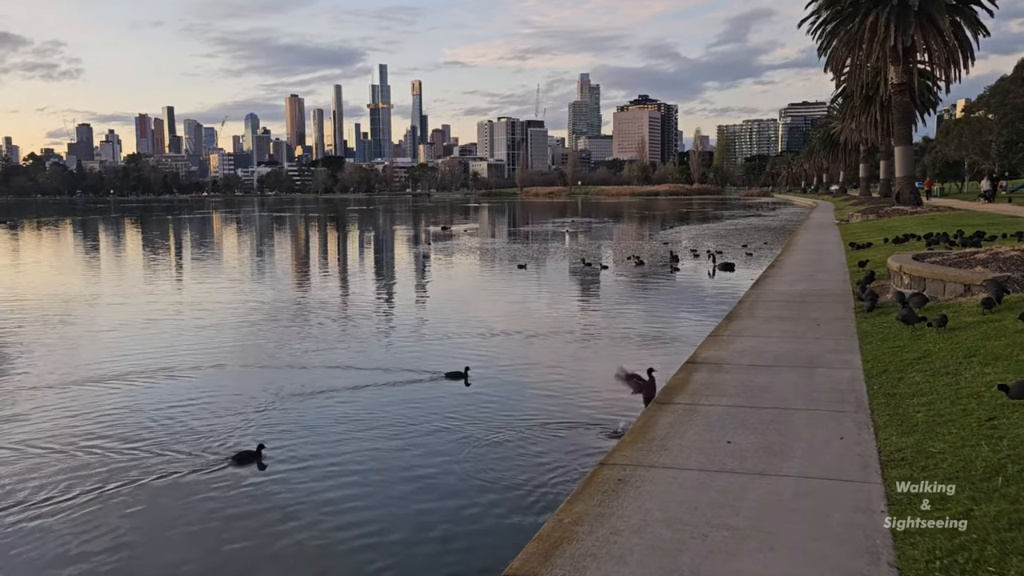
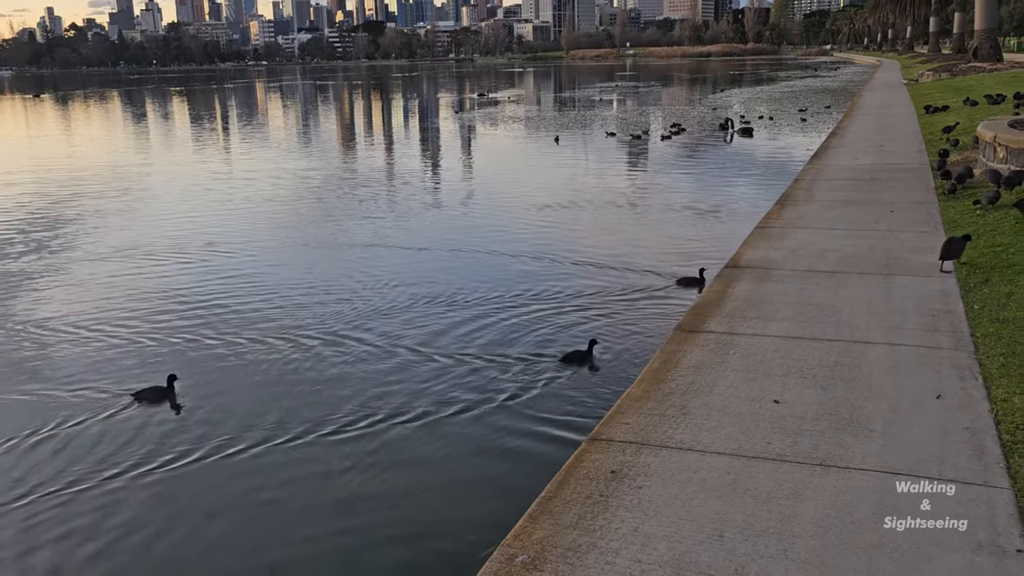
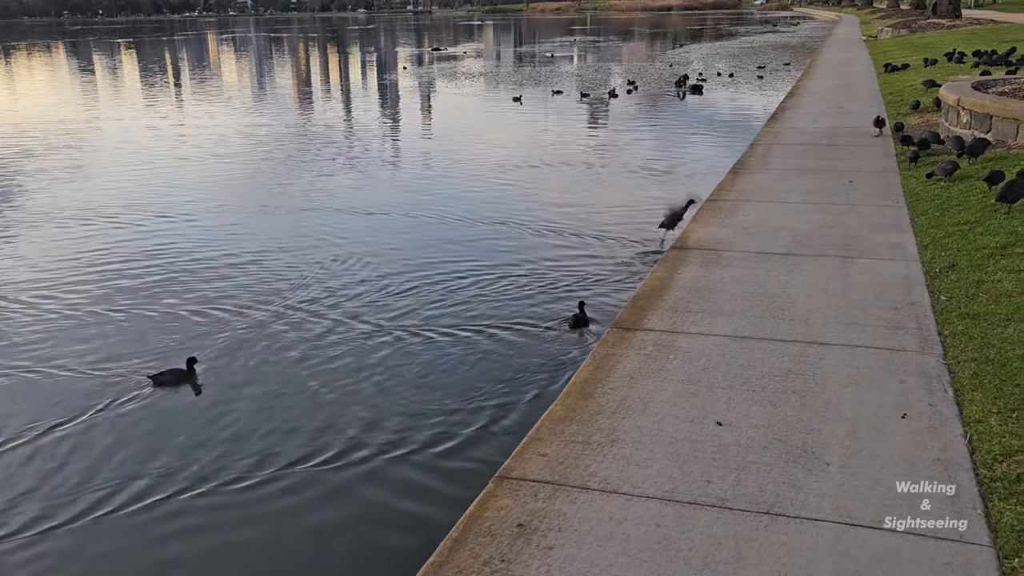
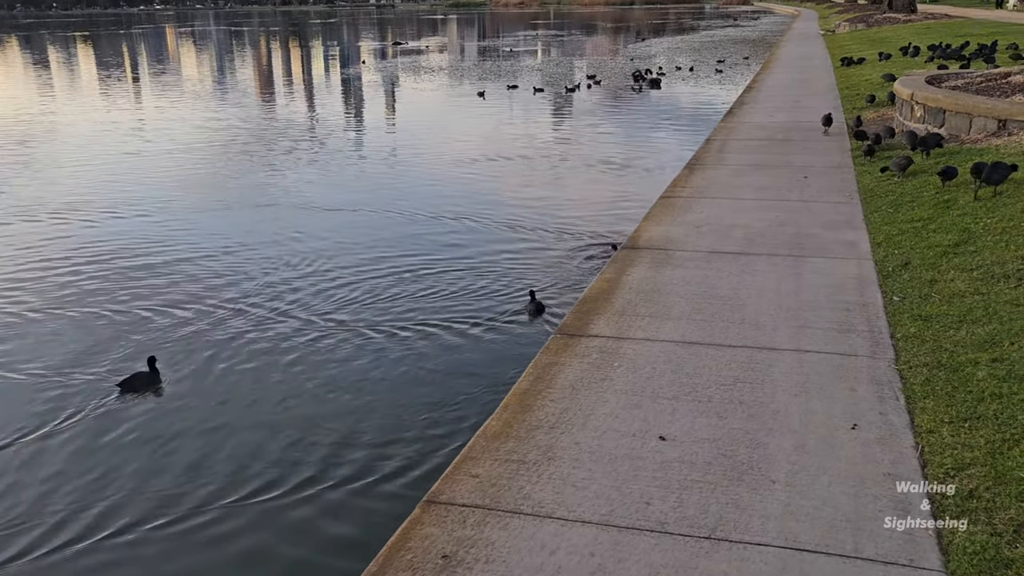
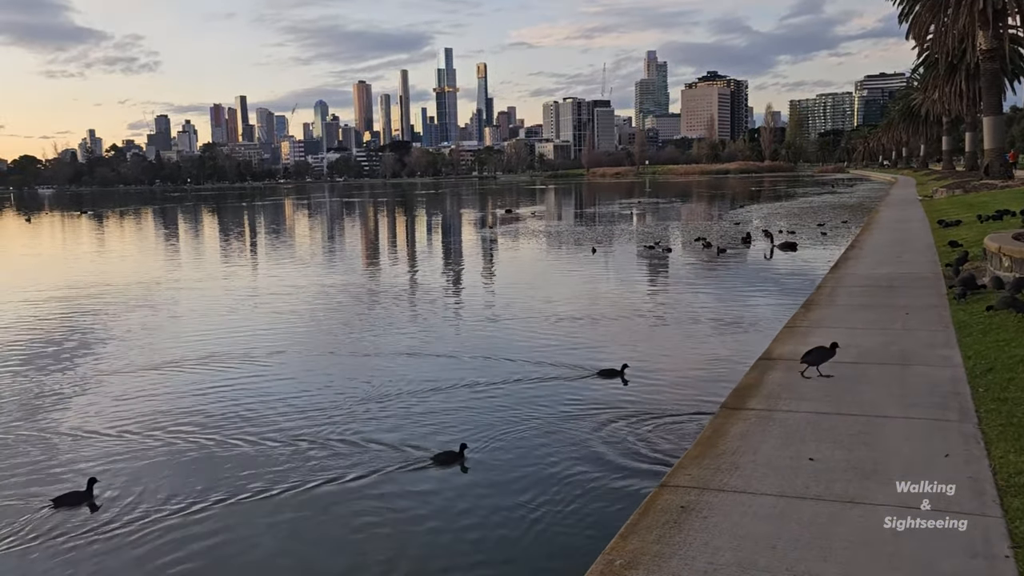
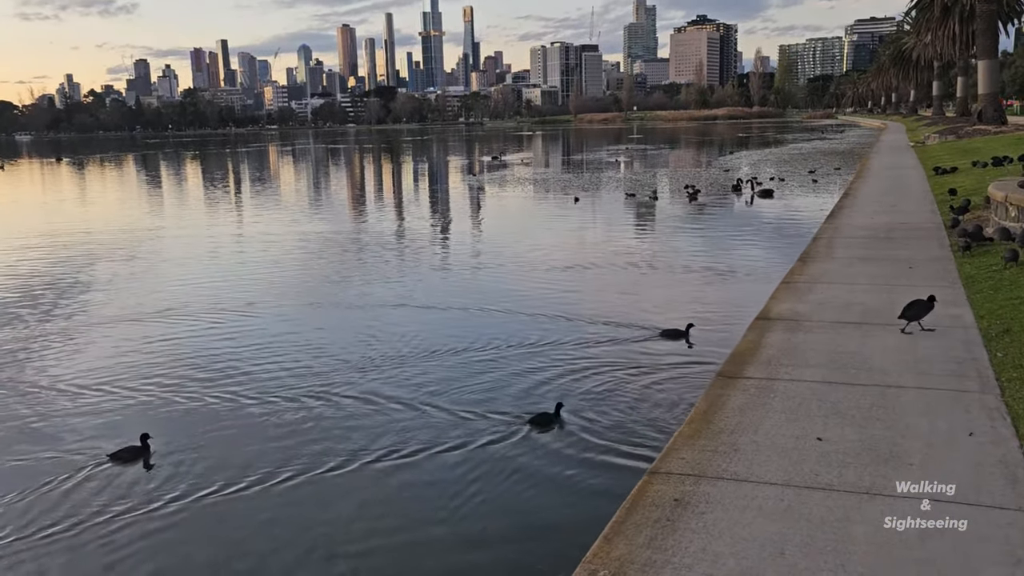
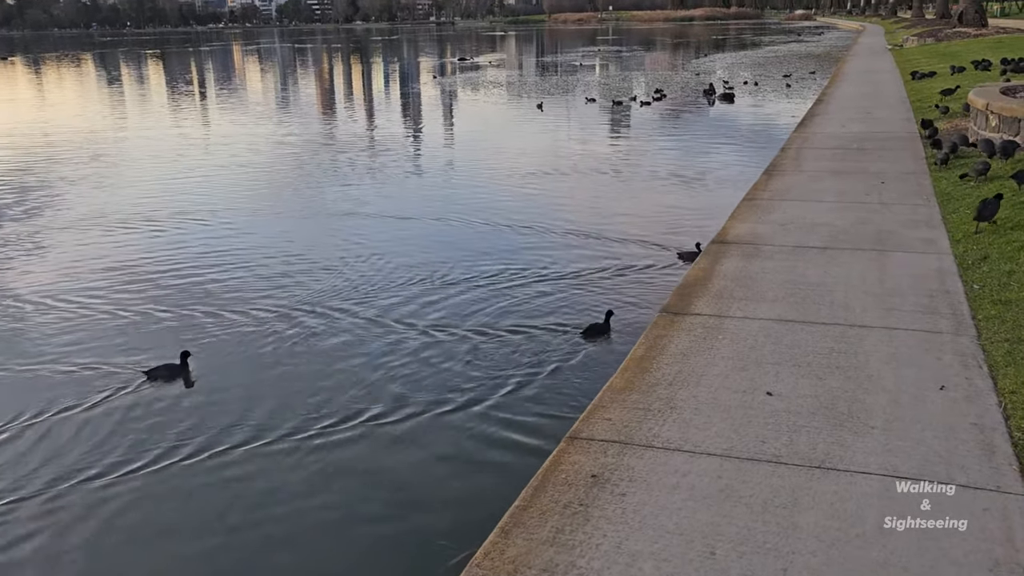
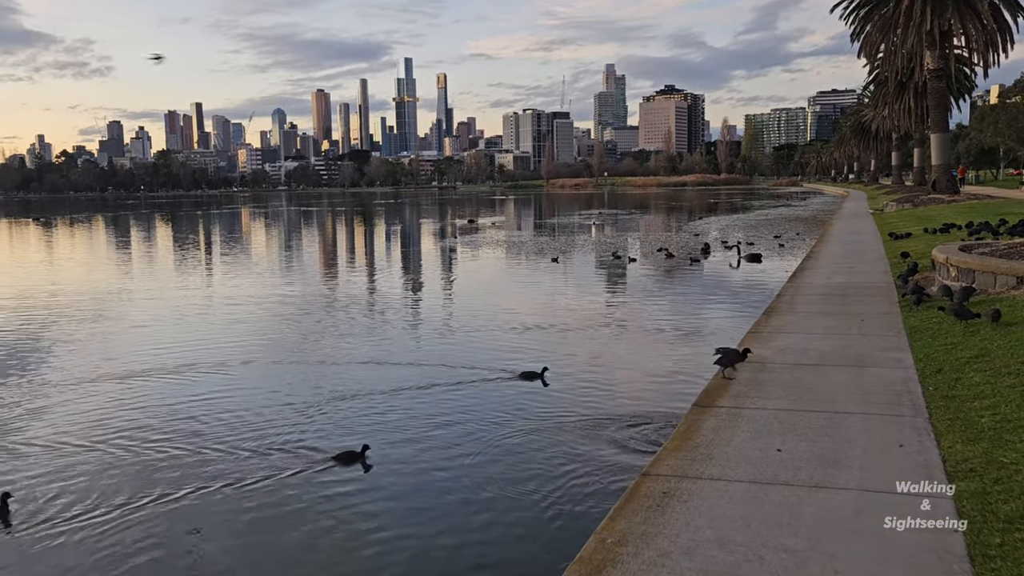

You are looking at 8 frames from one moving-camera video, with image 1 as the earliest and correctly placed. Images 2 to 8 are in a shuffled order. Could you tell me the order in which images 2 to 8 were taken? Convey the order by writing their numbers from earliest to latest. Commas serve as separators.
8, 5, 6, 2, 7, 3, 4
